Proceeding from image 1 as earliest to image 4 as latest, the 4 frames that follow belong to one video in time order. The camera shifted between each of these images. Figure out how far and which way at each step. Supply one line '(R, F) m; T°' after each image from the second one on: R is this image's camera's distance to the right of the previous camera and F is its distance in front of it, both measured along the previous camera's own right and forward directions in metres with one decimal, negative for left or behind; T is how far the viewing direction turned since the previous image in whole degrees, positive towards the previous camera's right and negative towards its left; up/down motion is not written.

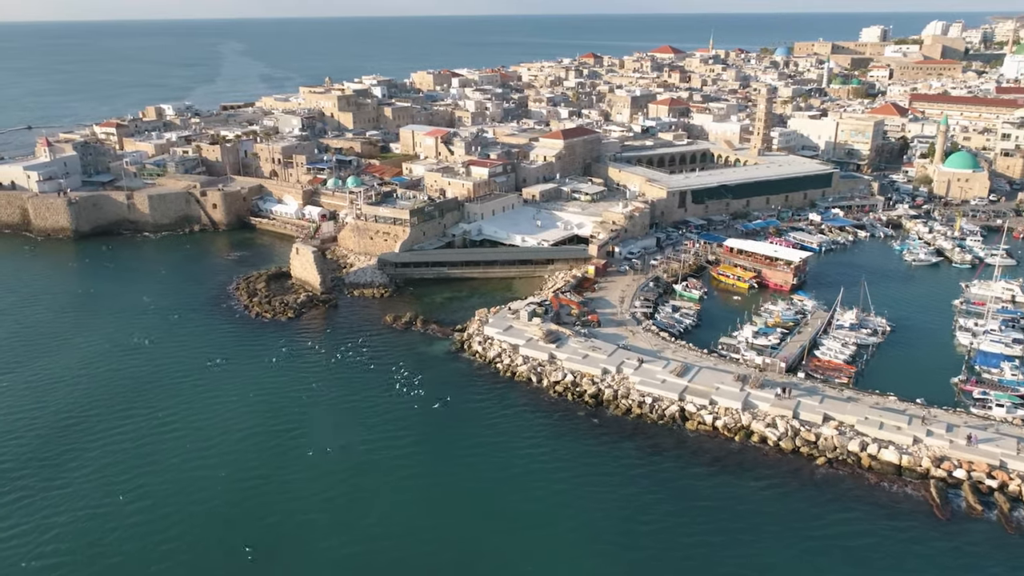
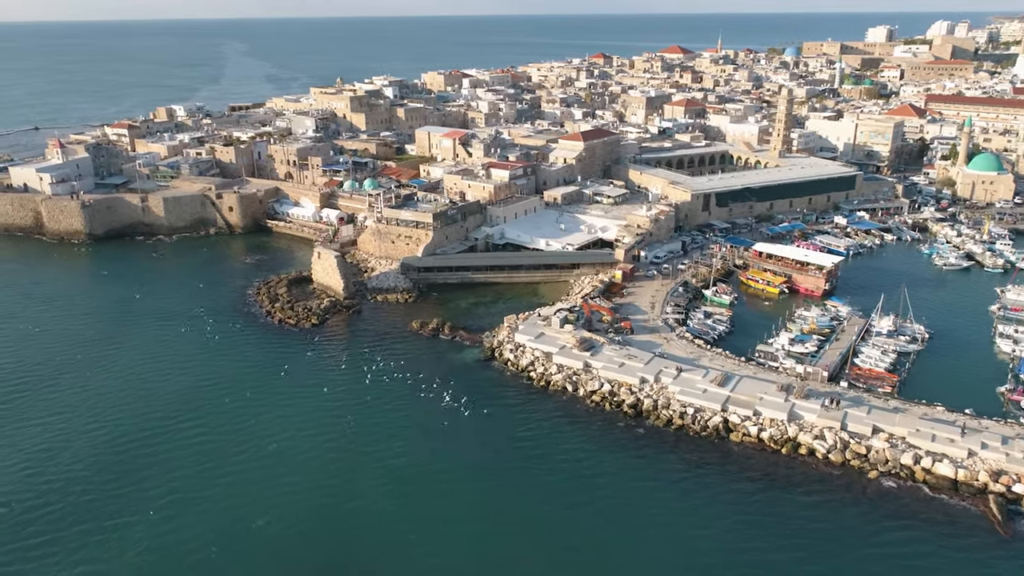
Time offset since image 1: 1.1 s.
(-1.7, +0.9) m; 0°
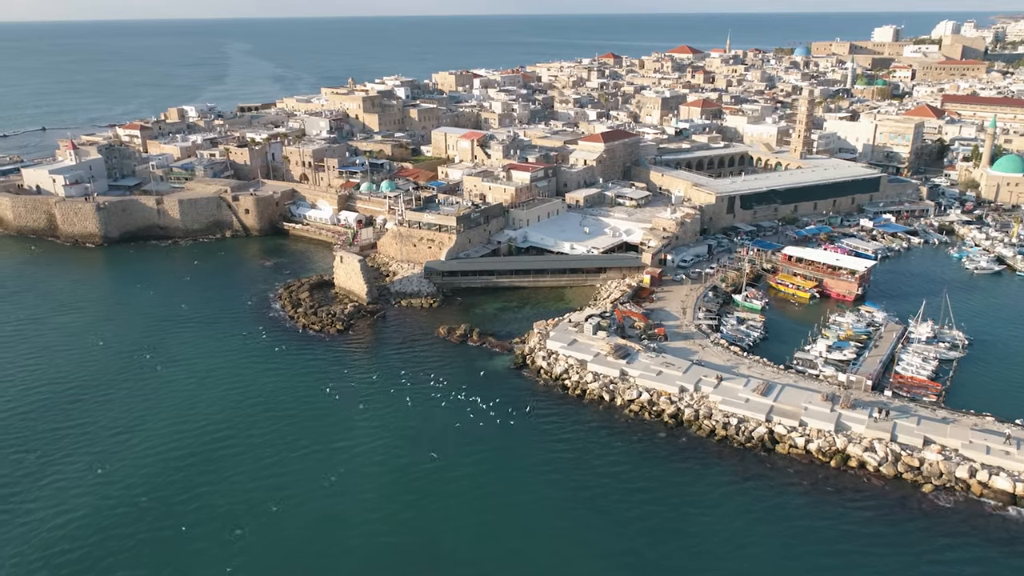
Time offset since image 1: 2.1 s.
(-1.7, +0.9) m; 0°
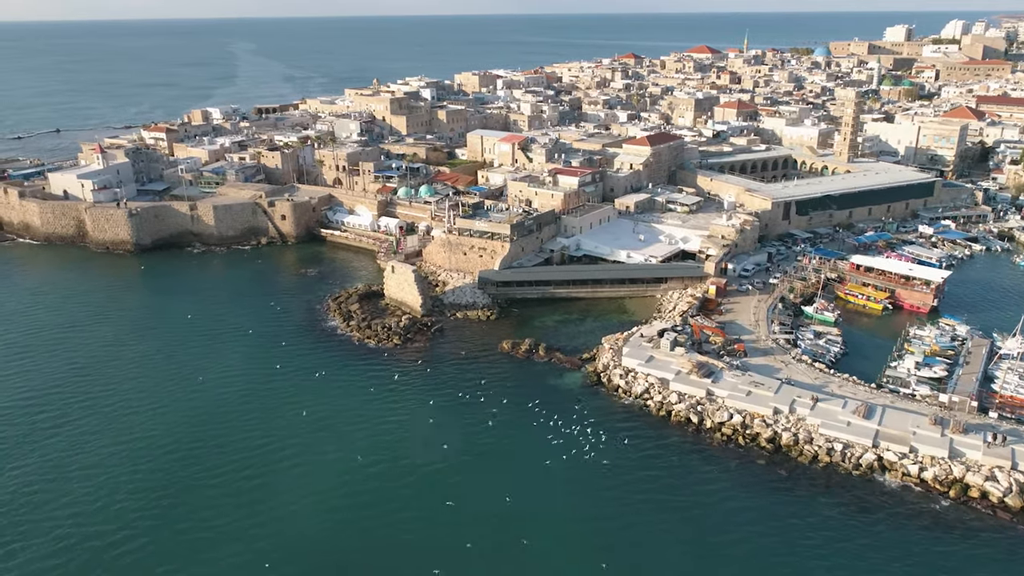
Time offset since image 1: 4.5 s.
(-3.8, +1.9) m; 0°
